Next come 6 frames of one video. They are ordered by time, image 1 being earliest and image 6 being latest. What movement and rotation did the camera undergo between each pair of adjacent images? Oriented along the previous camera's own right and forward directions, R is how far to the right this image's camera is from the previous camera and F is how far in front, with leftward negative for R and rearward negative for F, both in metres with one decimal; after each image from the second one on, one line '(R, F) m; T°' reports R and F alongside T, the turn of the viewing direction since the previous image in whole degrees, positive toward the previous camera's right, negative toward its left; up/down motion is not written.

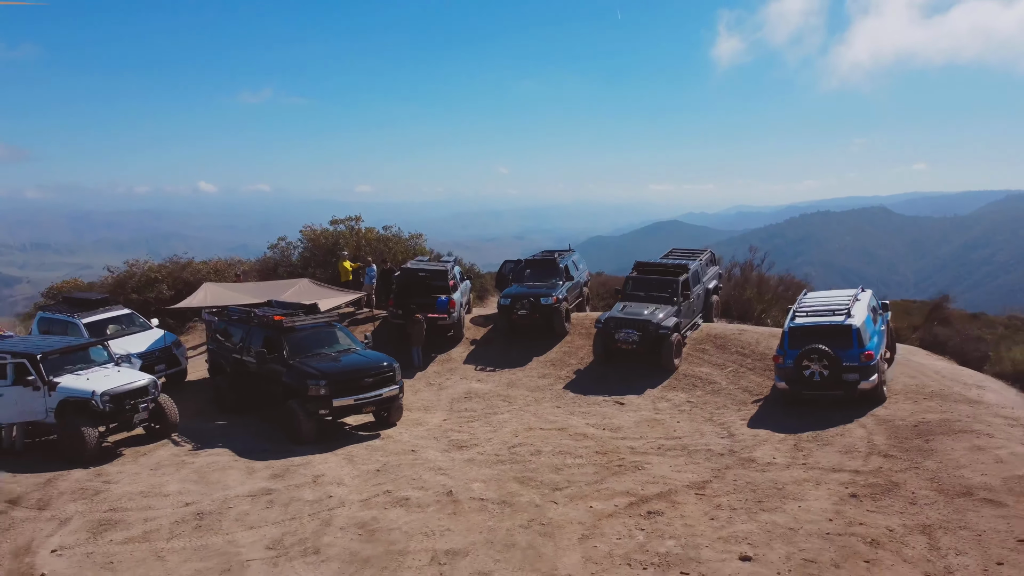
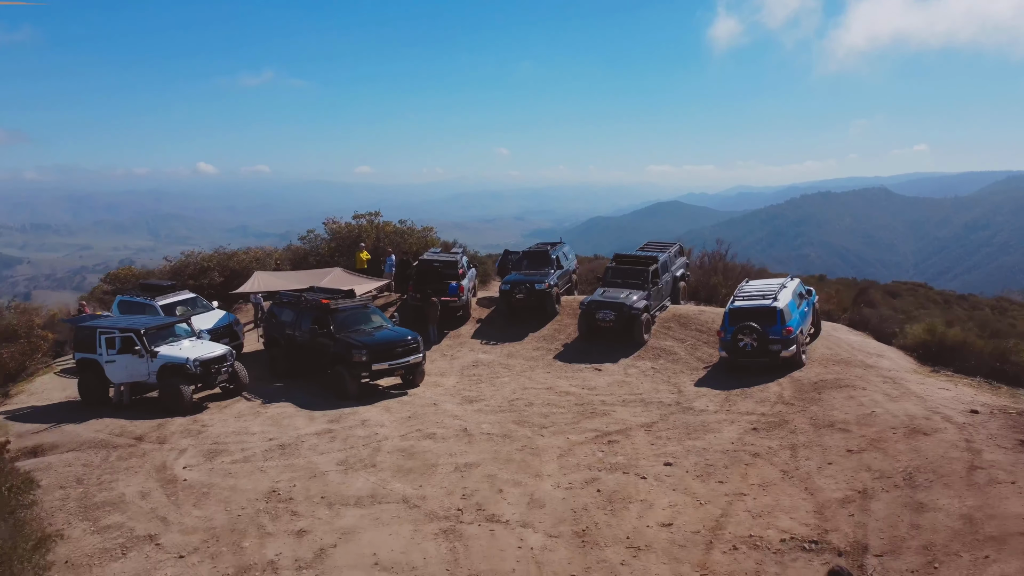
(0.0, -2.4) m; 0°
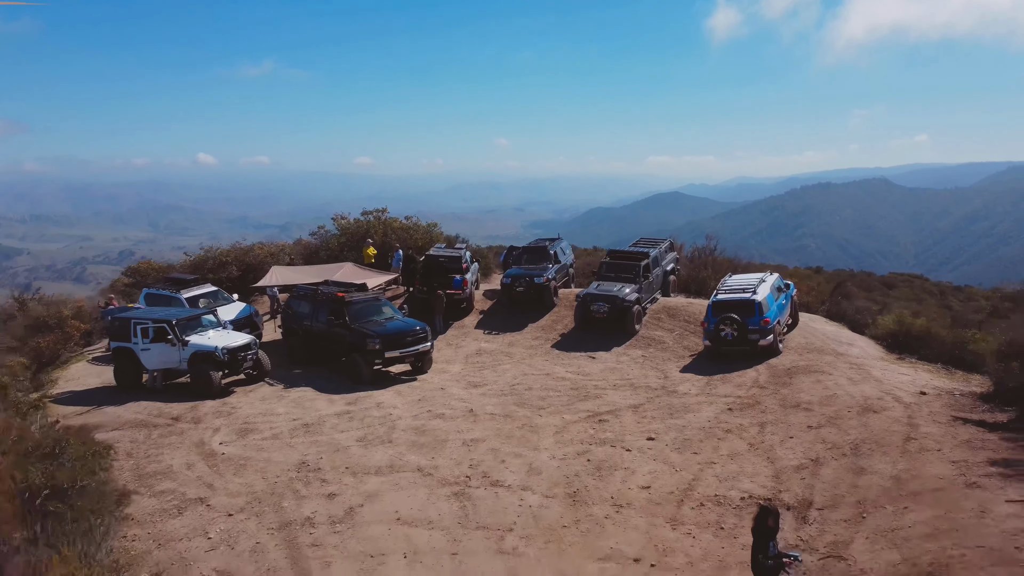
(0.0, -1.0) m; 0°
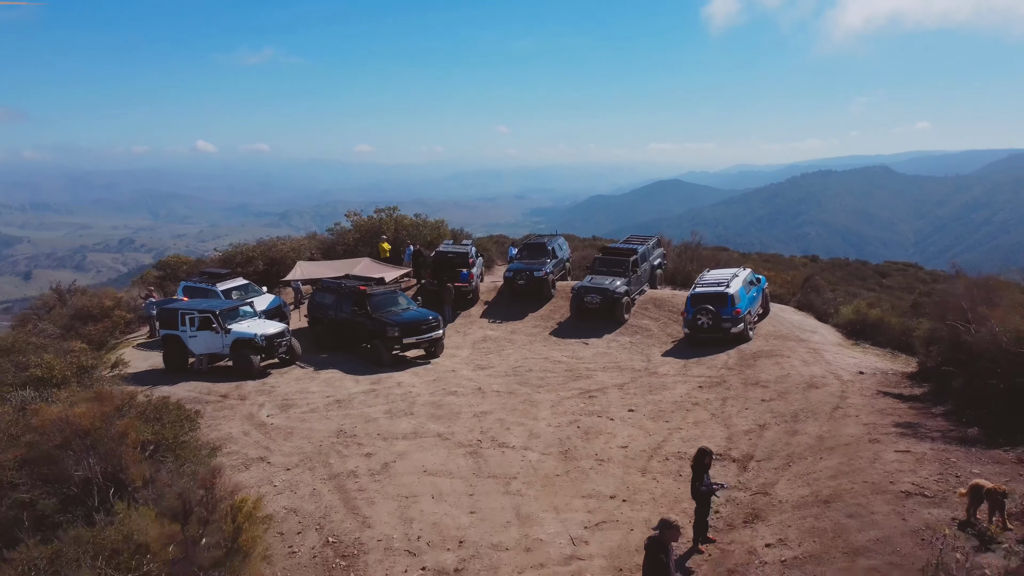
(0.0, -1.6) m; 0°
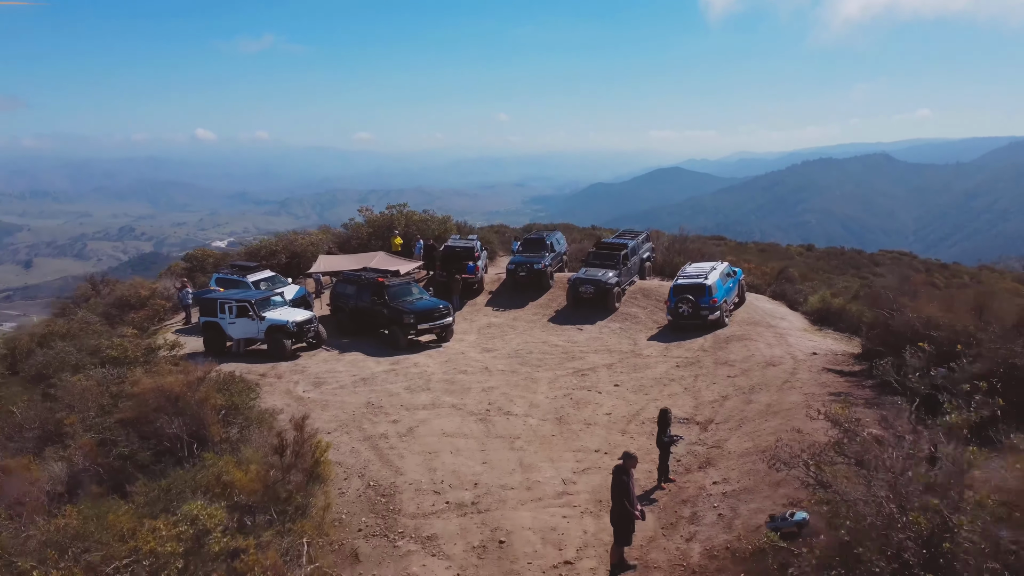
(0.0, -1.7) m; 0°
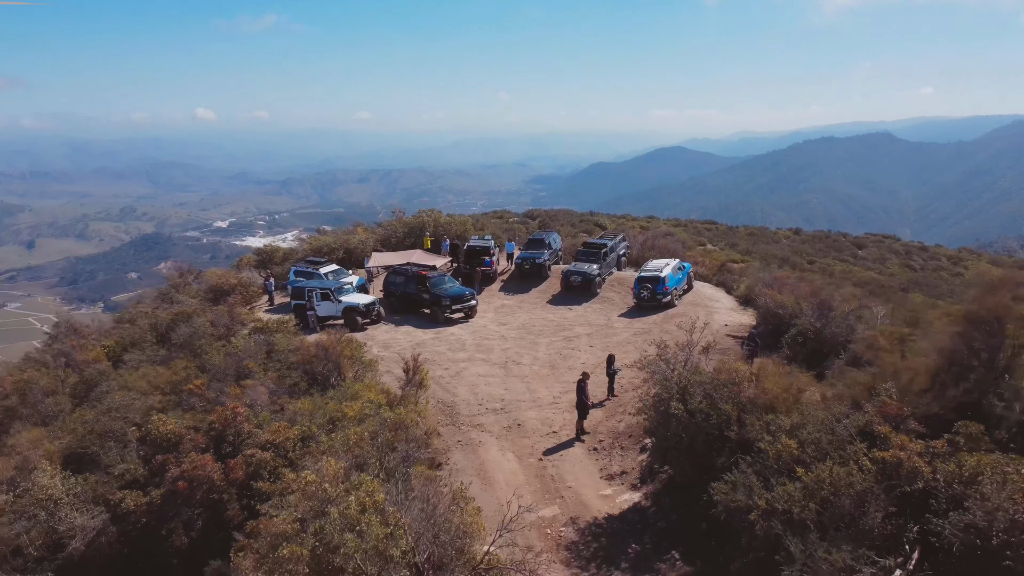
(-0.2, -5.8) m; 0°
